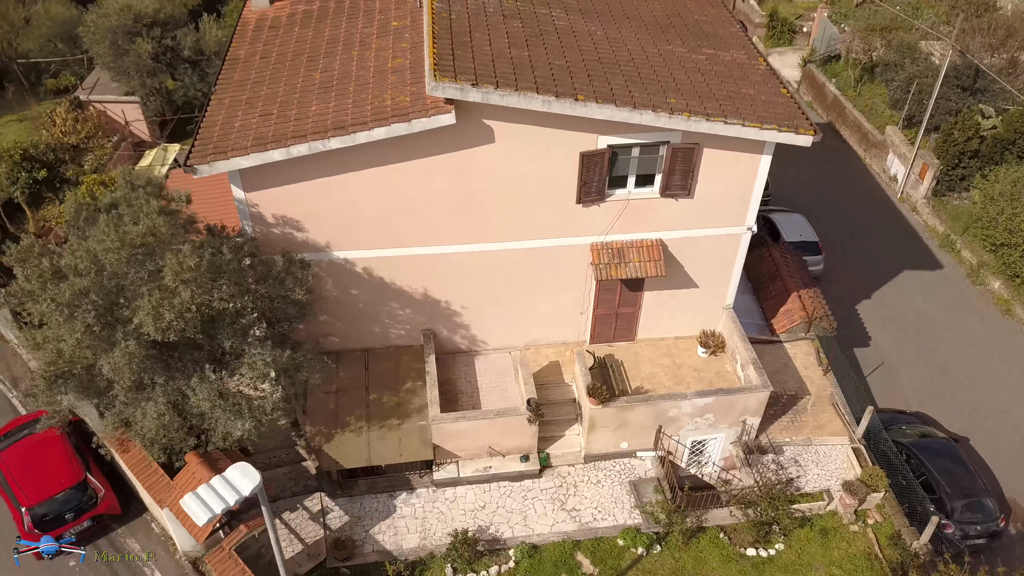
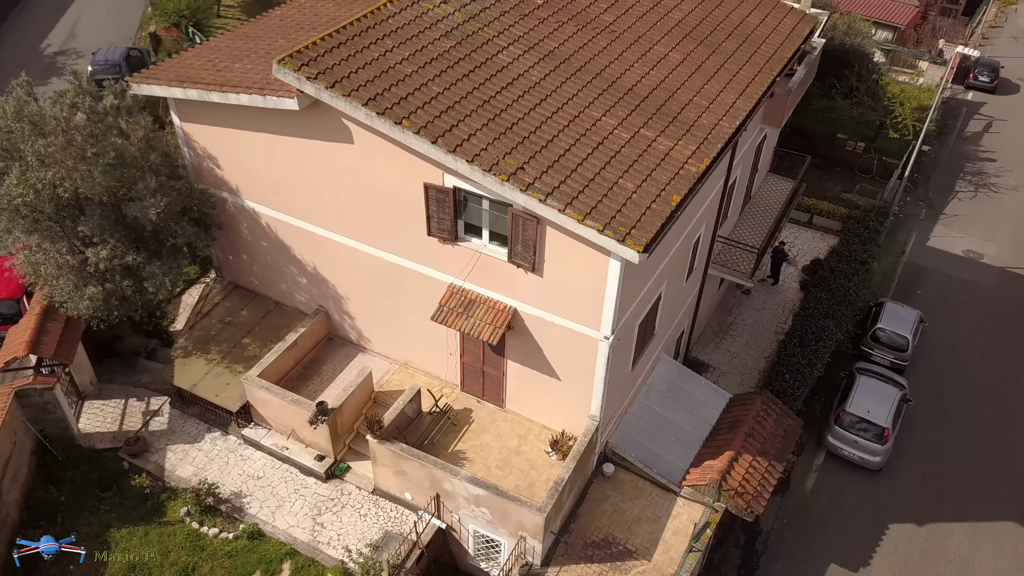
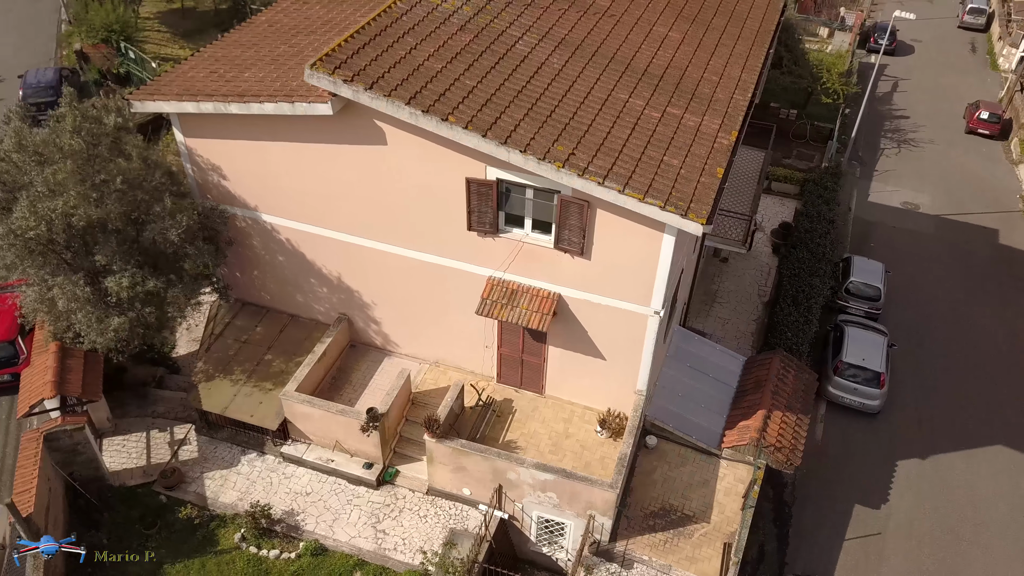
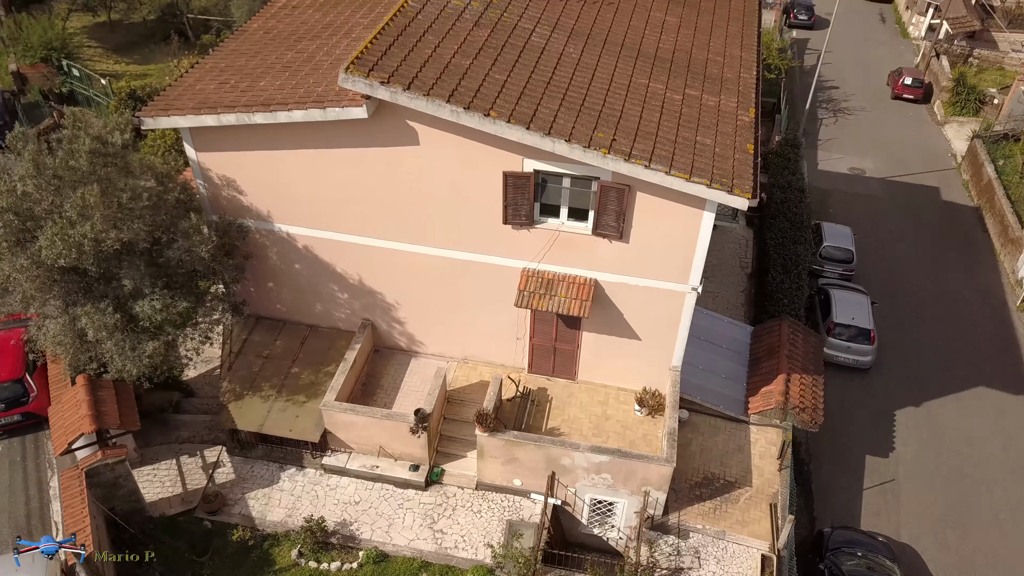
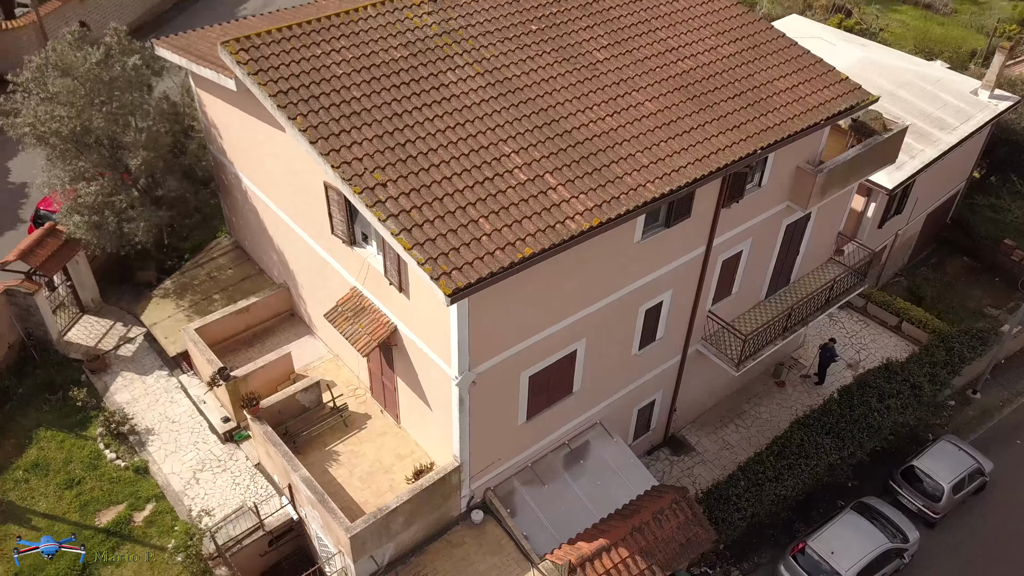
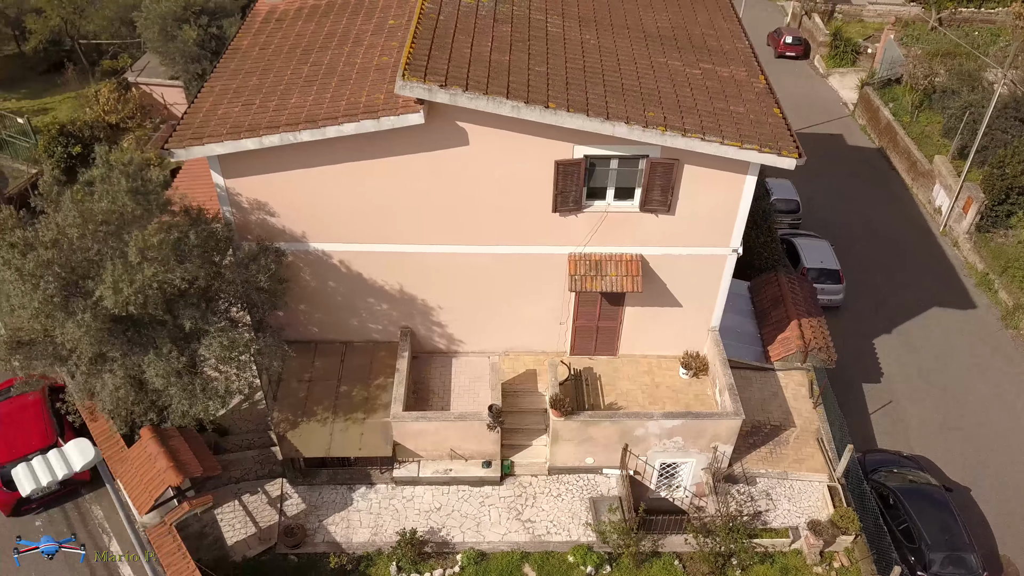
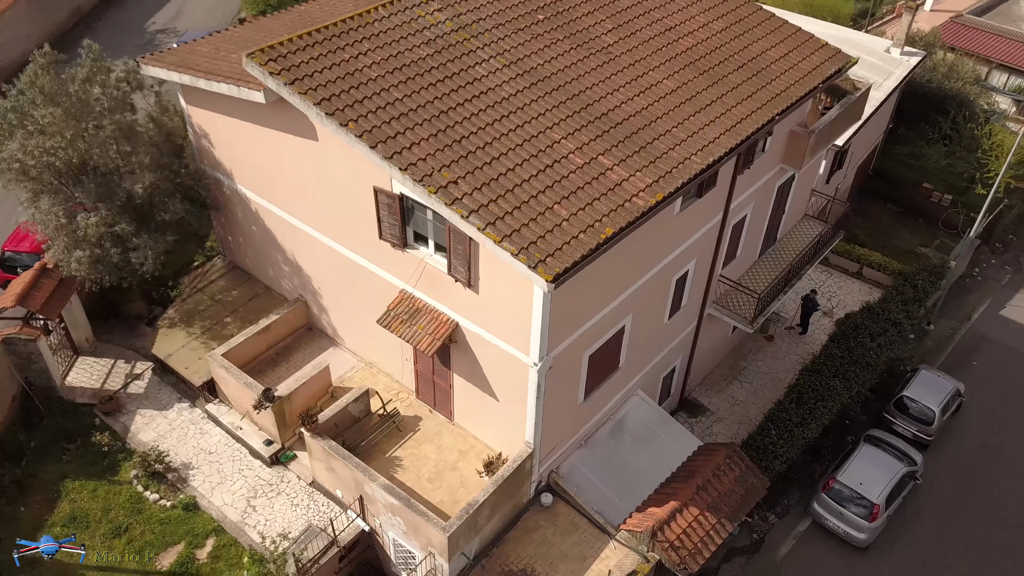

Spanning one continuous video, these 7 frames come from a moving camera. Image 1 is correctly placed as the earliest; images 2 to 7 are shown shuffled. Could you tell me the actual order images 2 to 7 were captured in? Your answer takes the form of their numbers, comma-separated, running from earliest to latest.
6, 4, 3, 2, 7, 5
